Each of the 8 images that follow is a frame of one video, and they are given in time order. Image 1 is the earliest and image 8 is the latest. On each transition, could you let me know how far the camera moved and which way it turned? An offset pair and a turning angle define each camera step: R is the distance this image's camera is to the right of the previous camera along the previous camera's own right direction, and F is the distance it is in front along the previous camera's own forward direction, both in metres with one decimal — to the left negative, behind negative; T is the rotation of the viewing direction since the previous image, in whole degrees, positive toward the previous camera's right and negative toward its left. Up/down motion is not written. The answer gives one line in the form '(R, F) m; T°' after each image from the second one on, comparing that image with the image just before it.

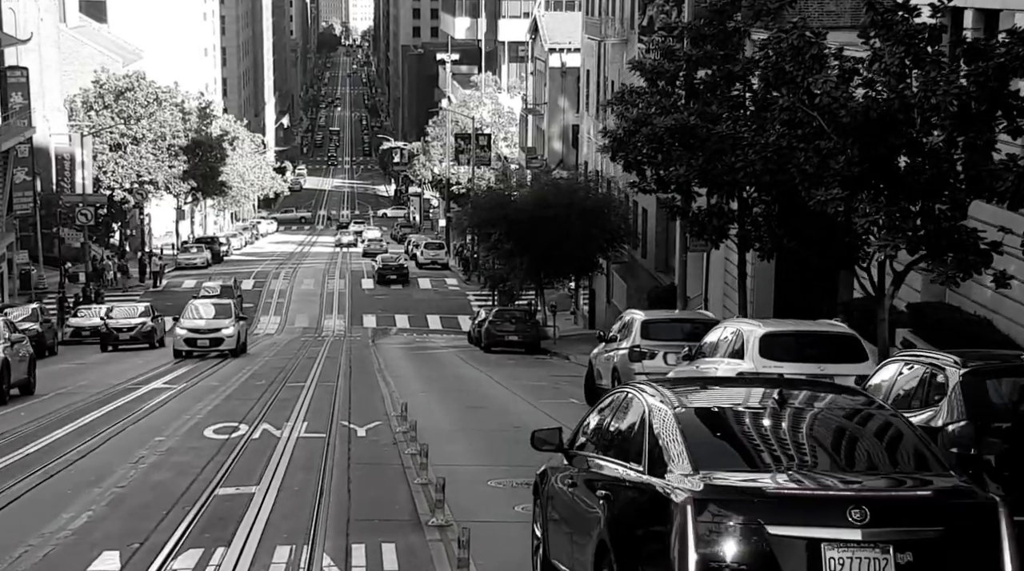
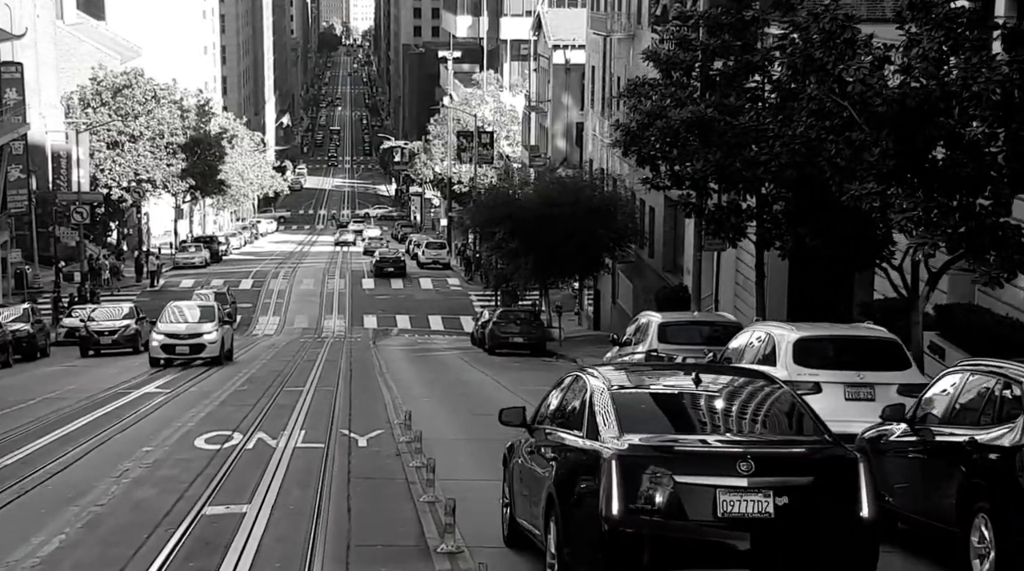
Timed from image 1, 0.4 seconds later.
(-0.1, +1.2) m; 0°
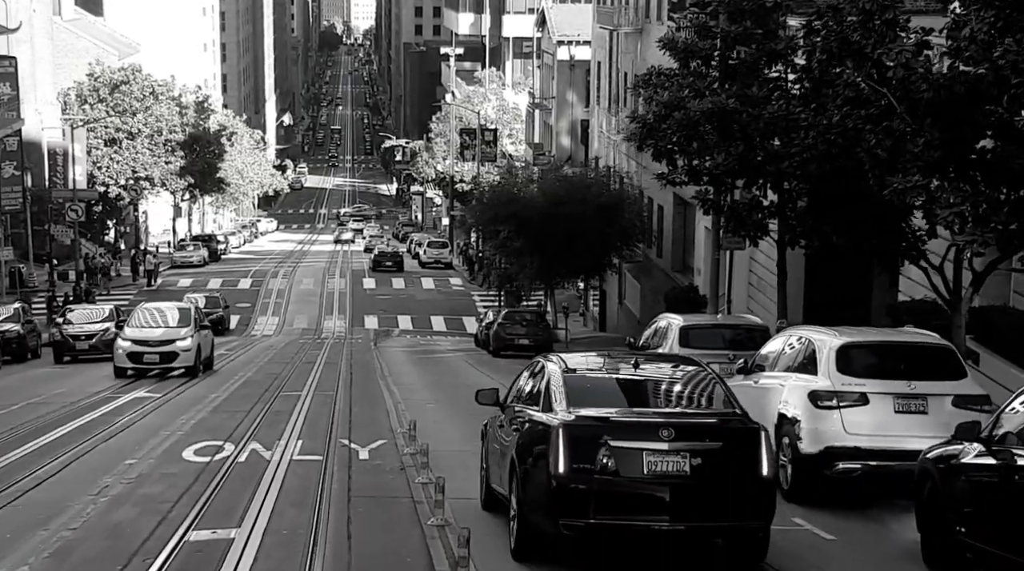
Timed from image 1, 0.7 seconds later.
(-0.1, +1.3) m; 0°
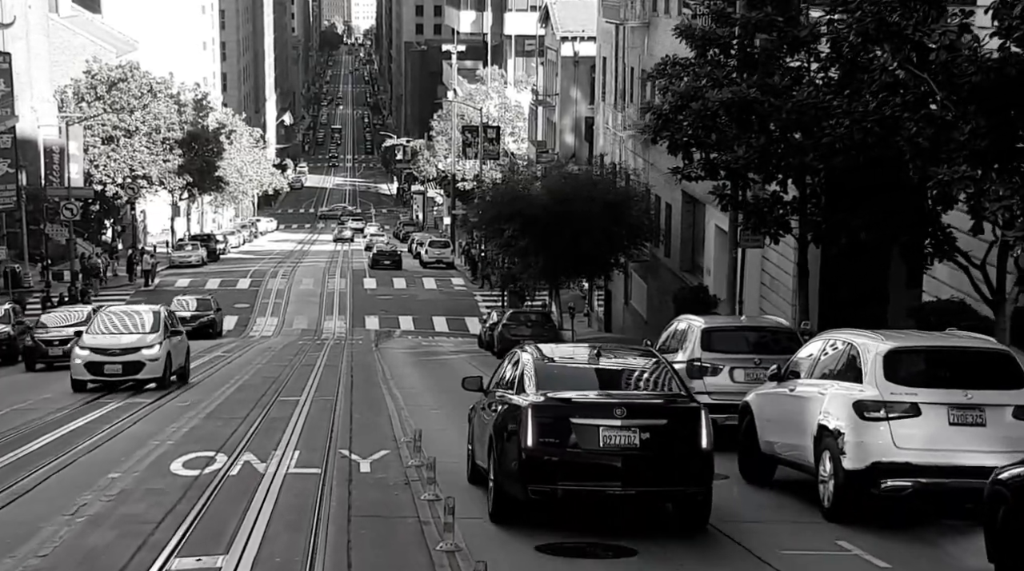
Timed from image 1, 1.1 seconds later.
(-0.1, +1.2) m; 0°
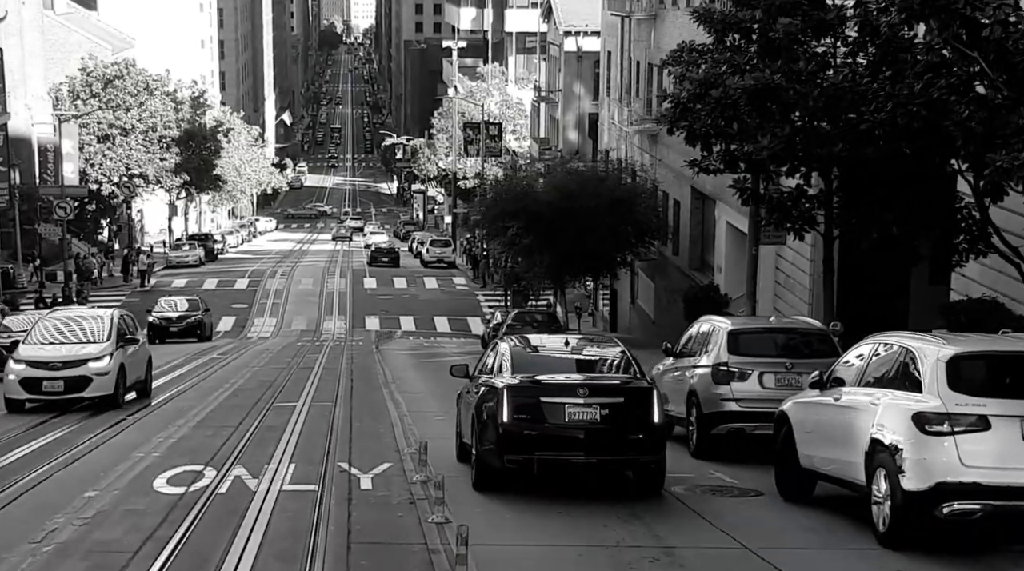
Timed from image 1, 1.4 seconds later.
(-0.1, +1.3) m; 0°
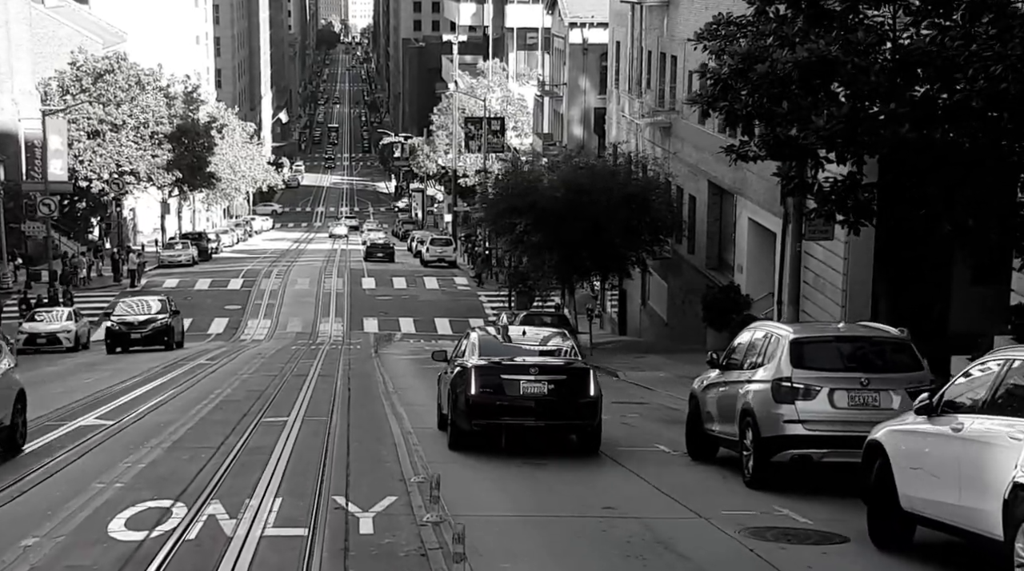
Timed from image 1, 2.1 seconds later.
(-0.2, +2.6) m; 0°
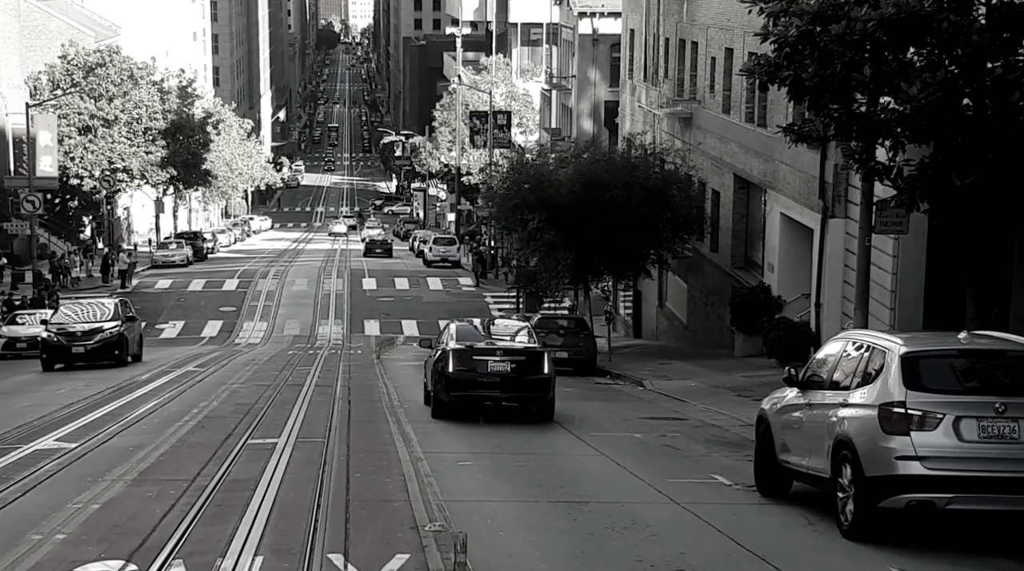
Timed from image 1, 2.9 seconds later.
(-0.3, +3.0) m; 0°
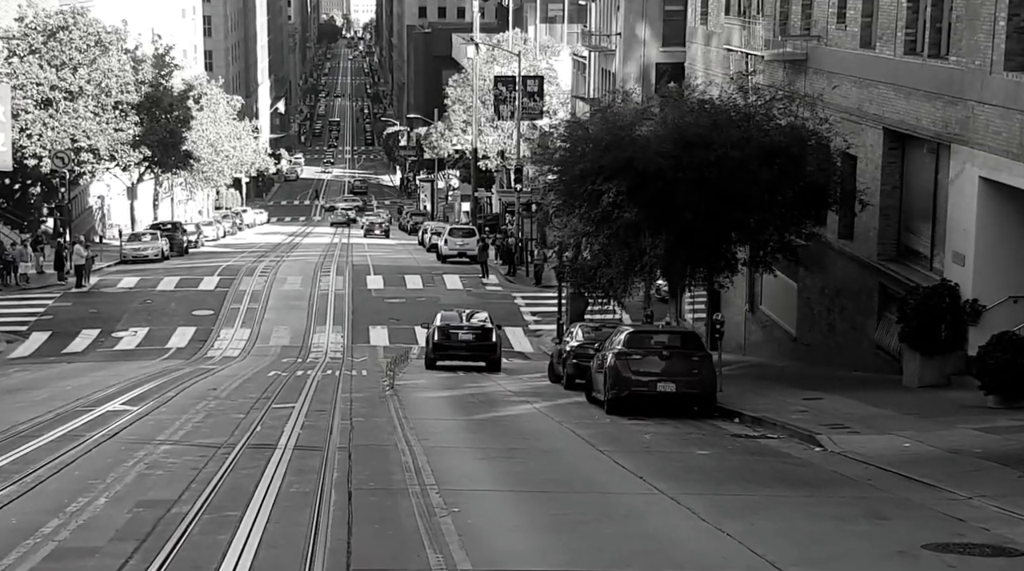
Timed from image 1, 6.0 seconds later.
(-1.1, +11.6) m; 0°
